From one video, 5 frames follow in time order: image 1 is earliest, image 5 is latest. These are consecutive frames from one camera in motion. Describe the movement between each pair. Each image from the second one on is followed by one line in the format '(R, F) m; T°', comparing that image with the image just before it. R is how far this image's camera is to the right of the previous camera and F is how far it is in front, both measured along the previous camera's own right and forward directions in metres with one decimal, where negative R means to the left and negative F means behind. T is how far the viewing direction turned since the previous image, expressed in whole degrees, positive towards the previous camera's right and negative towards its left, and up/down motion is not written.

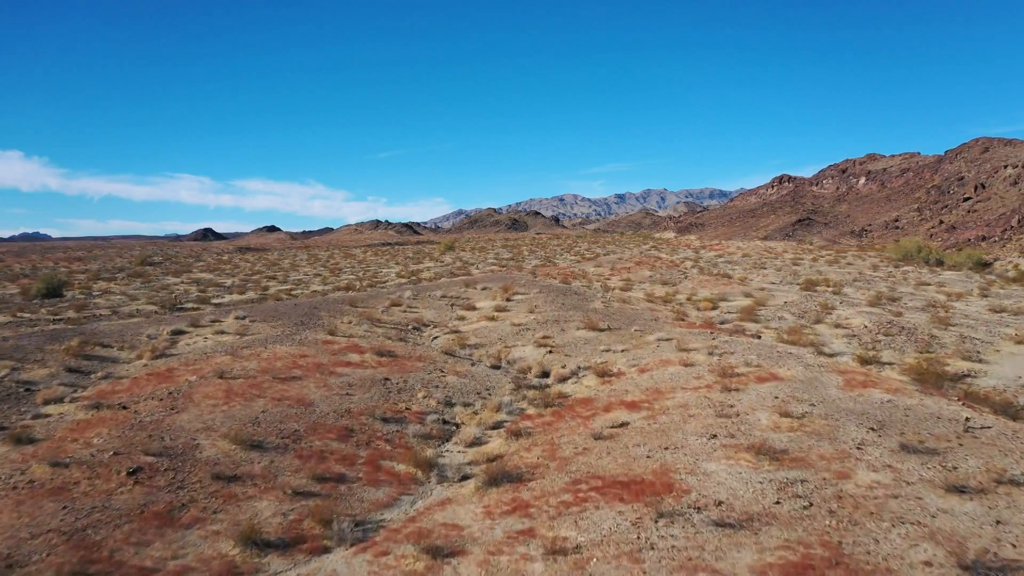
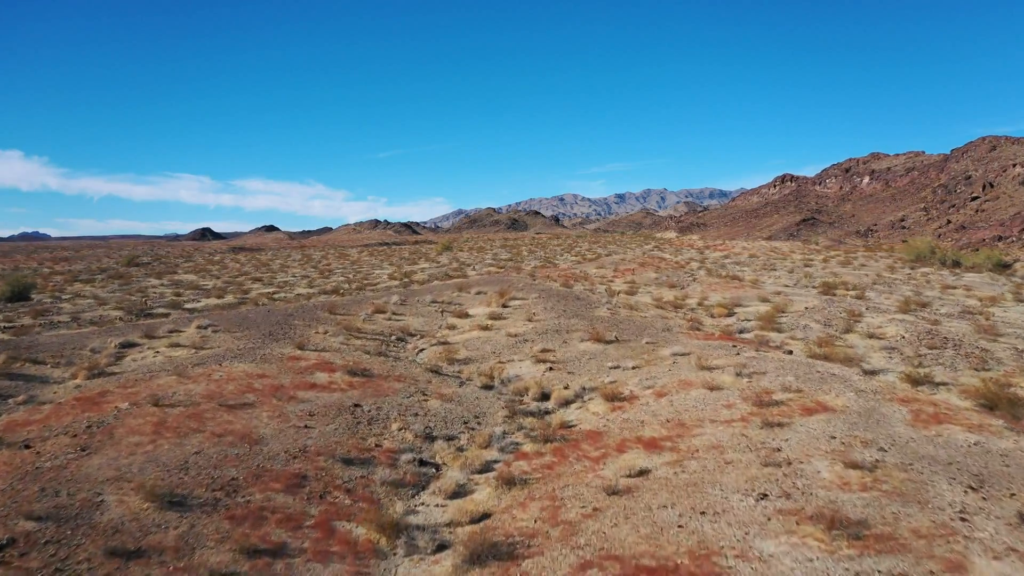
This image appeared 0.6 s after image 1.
(+0.1, +1.9) m; 0°
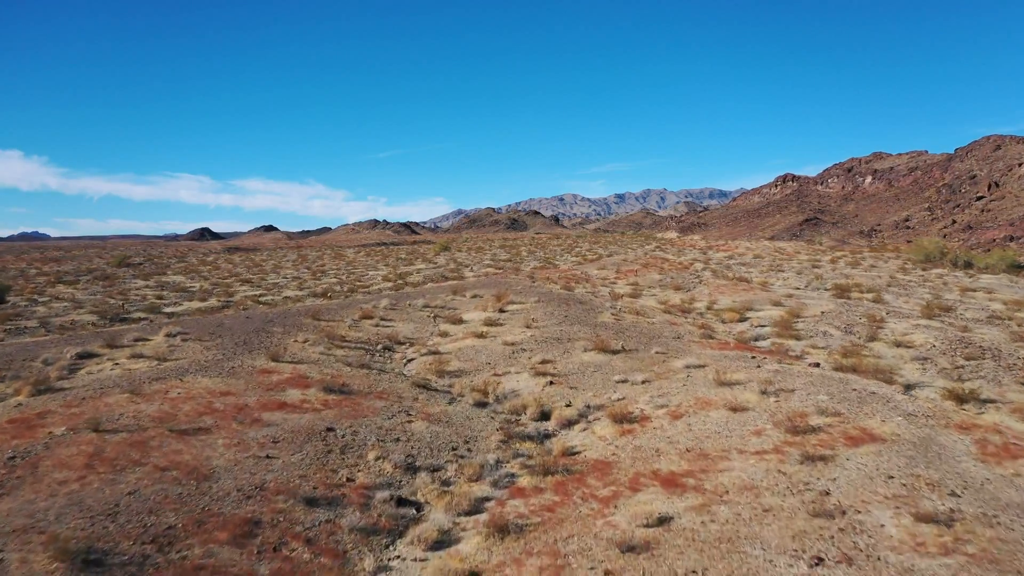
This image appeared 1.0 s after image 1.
(0.0, +1.3) m; 0°
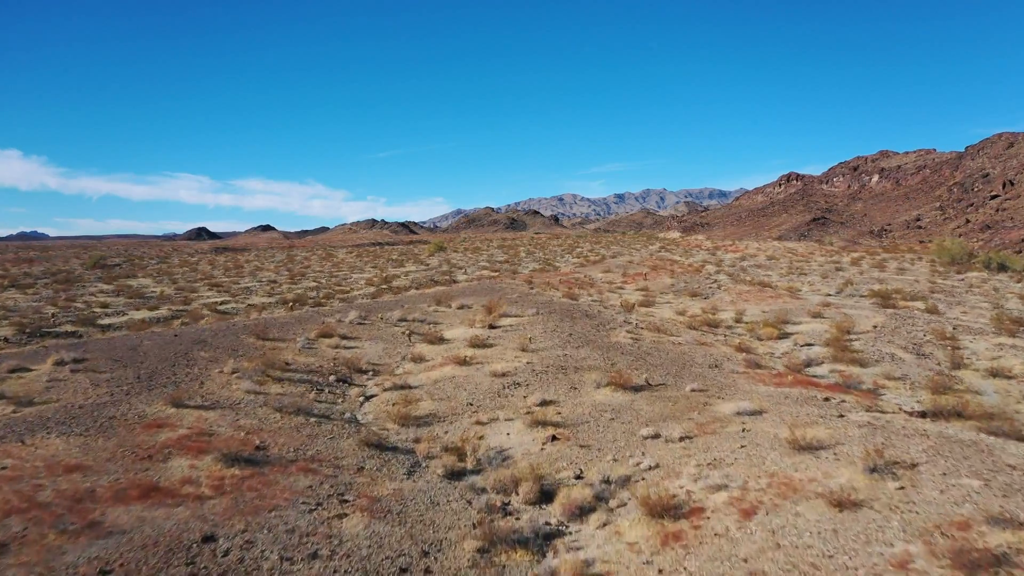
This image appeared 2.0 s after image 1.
(+0.1, +3.2) m; 0°
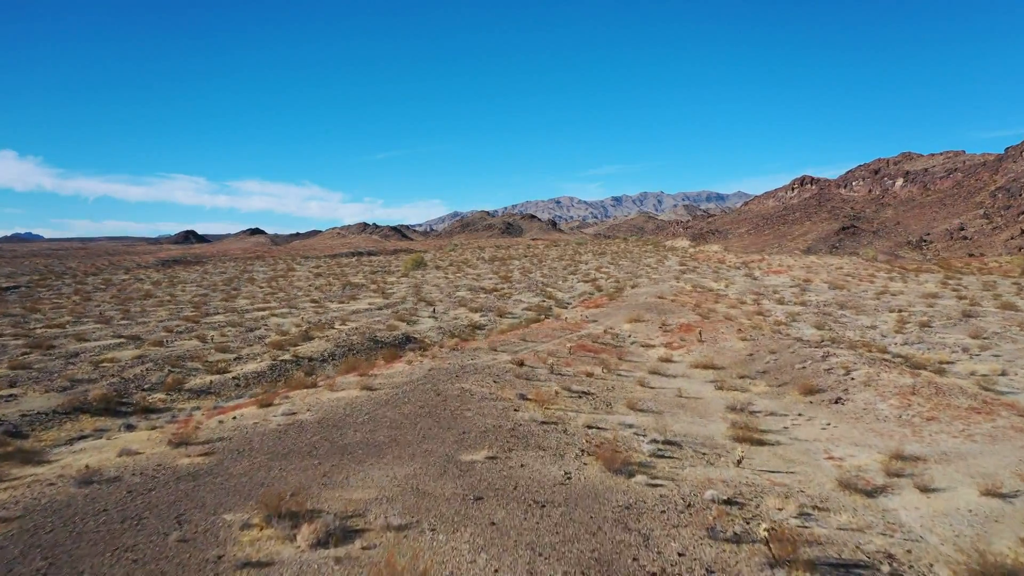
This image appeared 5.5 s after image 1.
(+0.3, +11.2) m; 0°
